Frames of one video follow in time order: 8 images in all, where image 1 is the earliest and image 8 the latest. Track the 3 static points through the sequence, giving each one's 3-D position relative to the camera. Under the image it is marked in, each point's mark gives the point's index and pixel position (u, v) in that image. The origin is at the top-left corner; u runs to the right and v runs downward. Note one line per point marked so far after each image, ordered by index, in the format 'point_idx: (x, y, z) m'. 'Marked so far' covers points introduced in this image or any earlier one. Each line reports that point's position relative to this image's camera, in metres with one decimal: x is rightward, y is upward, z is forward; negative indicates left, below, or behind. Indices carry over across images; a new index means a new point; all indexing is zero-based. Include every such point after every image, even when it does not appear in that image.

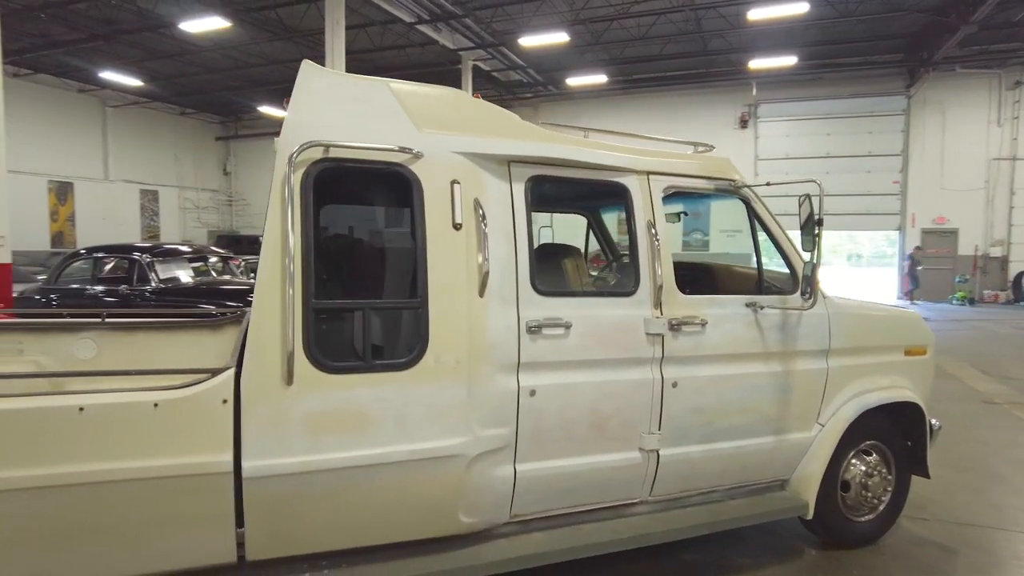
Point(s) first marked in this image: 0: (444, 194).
0: (-0.3, +0.4, +2.7) m
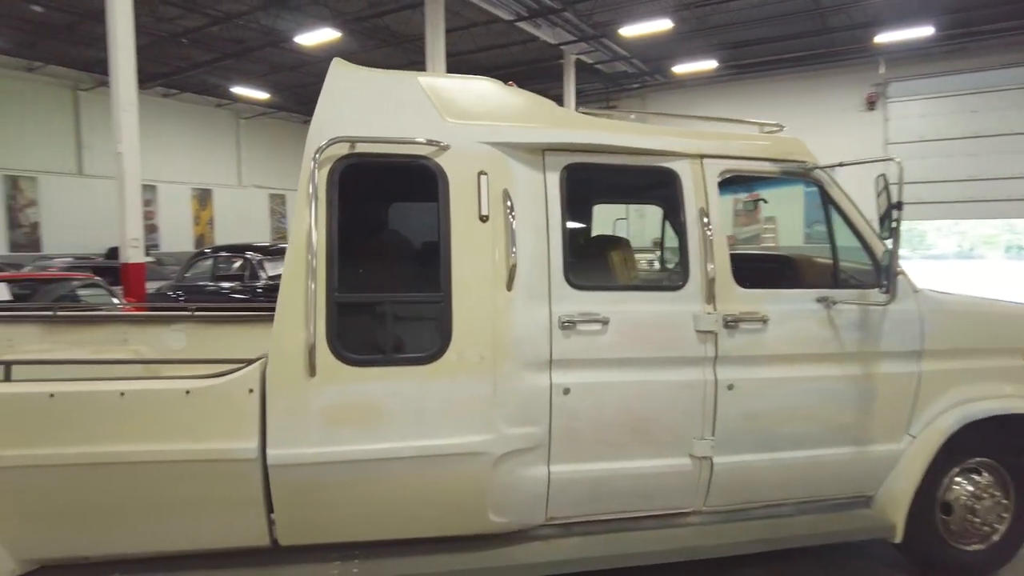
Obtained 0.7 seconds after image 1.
0: (-0.2, +0.4, +2.6) m
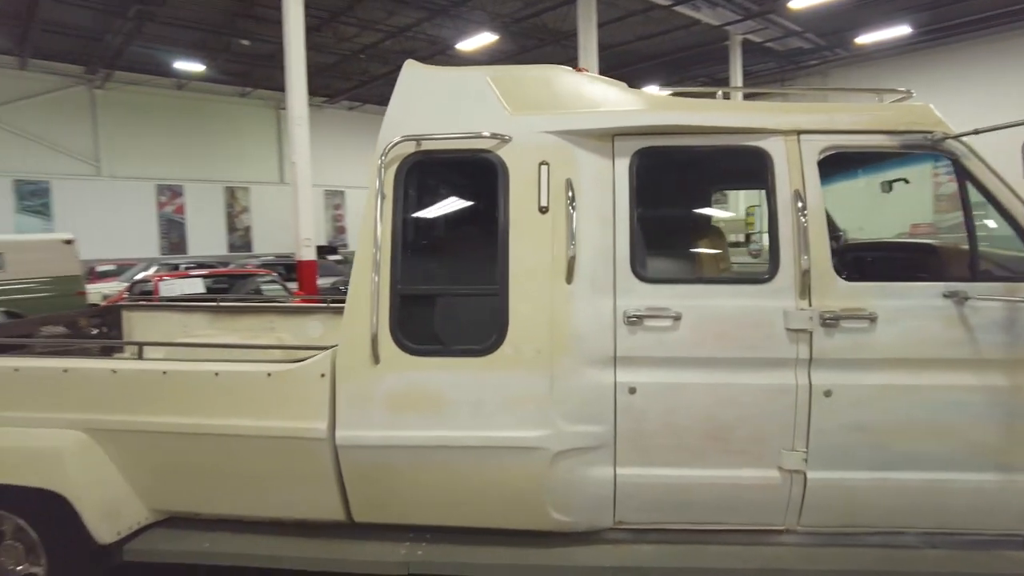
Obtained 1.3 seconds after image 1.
0: (+0.1, +0.4, +2.6) m
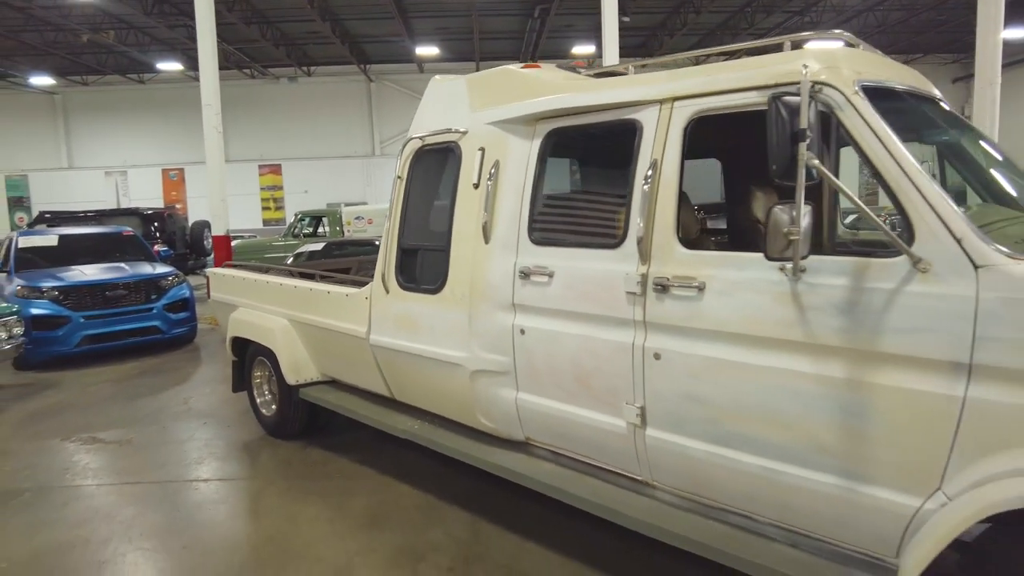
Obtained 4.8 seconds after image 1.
0: (-0.2, +0.7, +3.3) m
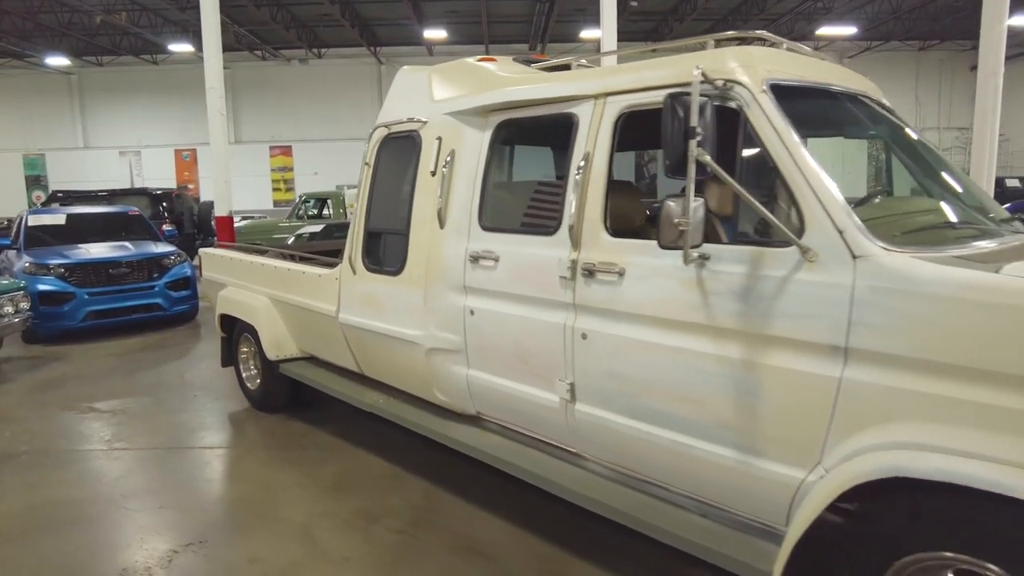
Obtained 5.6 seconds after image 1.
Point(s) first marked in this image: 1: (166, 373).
0: (-0.5, +0.8, +3.5) m
1: (-3.7, -0.9, +6.9) m
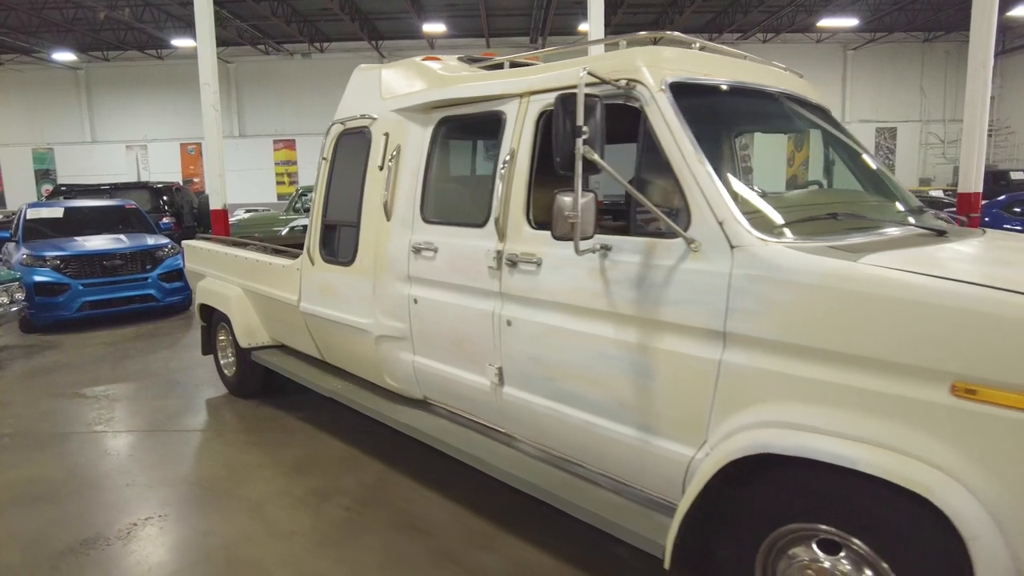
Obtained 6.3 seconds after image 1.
0: (-0.8, +0.8, +3.7) m
1: (-4.0, -0.8, +7.1) m
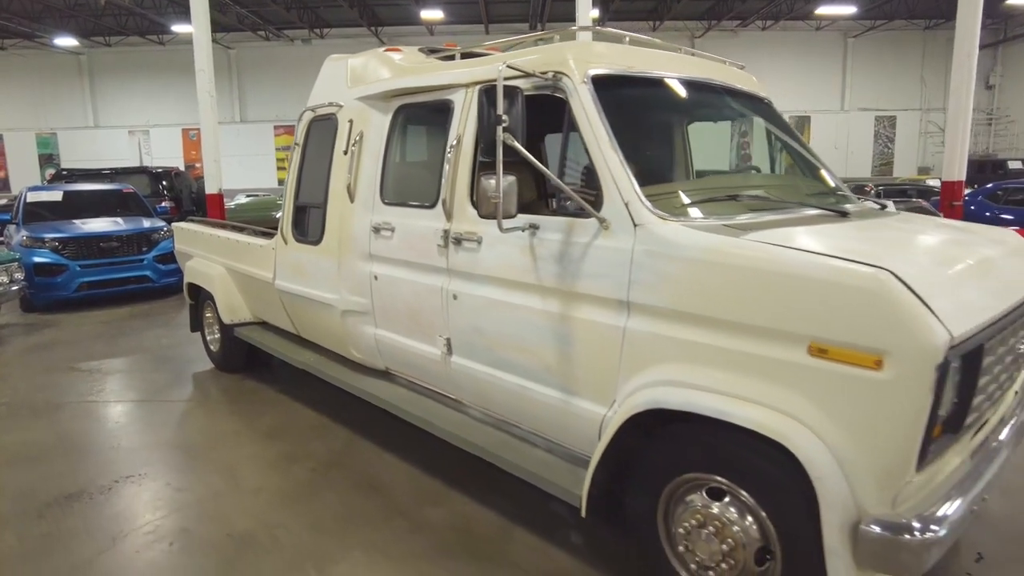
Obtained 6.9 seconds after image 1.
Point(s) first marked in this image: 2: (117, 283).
0: (-1.0, +1.0, +3.9) m
1: (-4.2, -0.6, +7.4) m
2: (-5.6, +0.1, +9.0) m
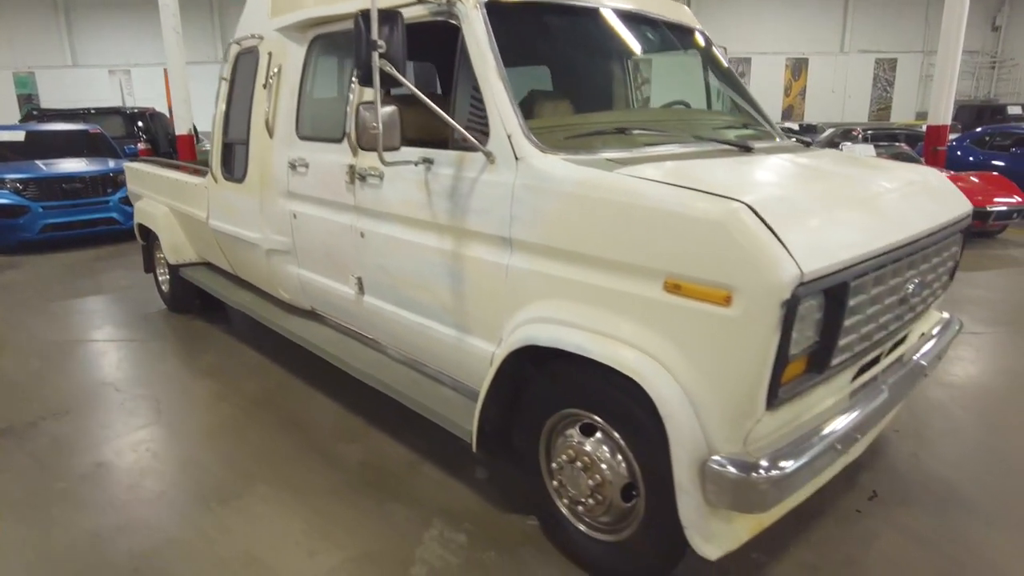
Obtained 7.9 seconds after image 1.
0: (-1.5, +1.3, +3.8) m
1: (-4.7, +0.1, +7.4) m
2: (-6.0, +0.9, +8.9) m
